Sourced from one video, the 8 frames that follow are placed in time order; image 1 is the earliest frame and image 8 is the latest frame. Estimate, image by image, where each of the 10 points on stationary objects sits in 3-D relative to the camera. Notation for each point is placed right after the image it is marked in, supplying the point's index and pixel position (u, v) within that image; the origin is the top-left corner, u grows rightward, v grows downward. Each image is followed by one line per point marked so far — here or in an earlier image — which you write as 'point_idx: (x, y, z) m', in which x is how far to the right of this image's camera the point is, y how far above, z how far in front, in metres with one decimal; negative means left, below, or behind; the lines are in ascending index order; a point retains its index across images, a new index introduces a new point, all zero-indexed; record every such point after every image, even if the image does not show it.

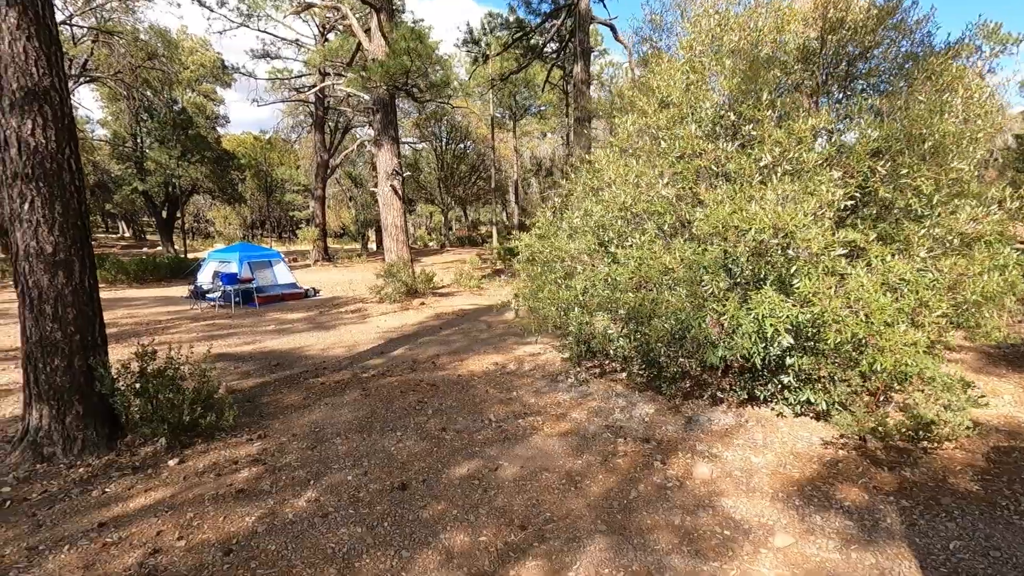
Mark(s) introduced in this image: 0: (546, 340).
0: (+0.5, -0.7, +7.3) m
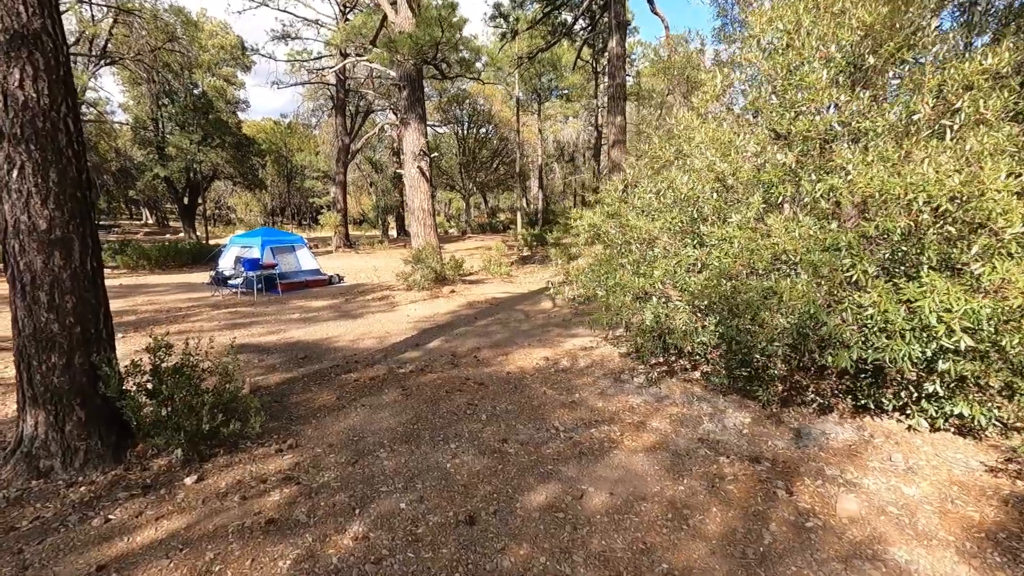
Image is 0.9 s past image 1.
0: (+1.1, -0.6, +6.7) m
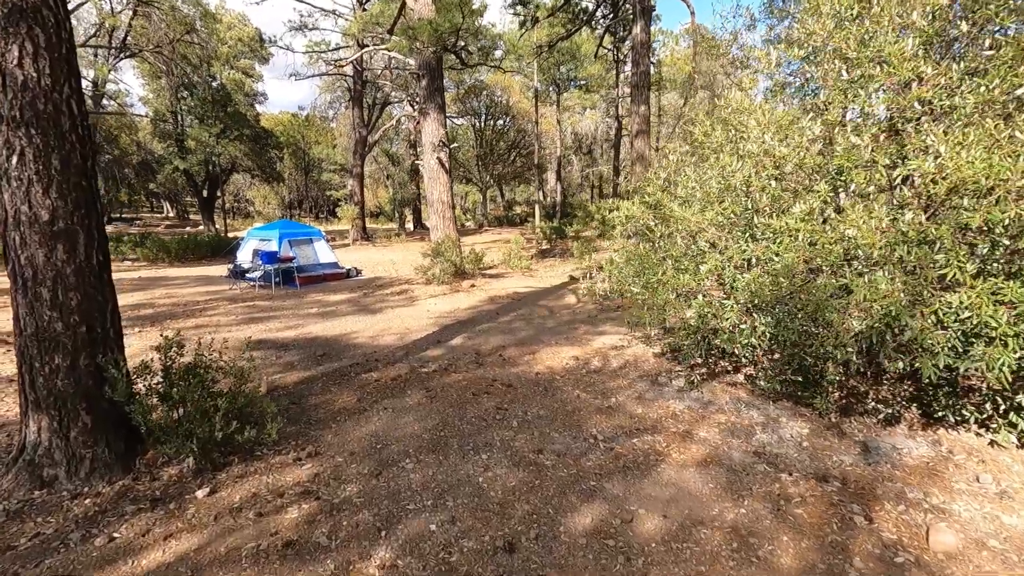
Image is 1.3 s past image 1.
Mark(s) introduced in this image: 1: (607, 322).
0: (+1.4, -0.5, +6.4) m
1: (+1.2, -0.4, +6.9) m
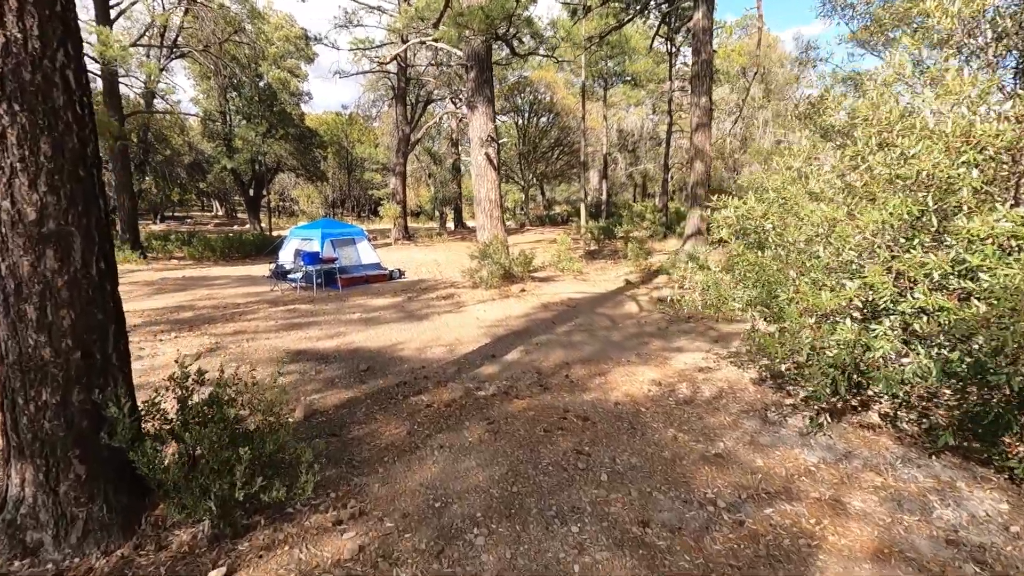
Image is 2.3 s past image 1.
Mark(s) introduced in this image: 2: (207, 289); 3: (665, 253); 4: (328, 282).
0: (+2.0, -0.6, +5.5) m
1: (+1.9, -0.6, +6.1) m
2: (-5.9, 0.0, +10.4) m
3: (+4.0, +0.9, +14.2) m
4: (-3.7, +0.1, +11.0) m
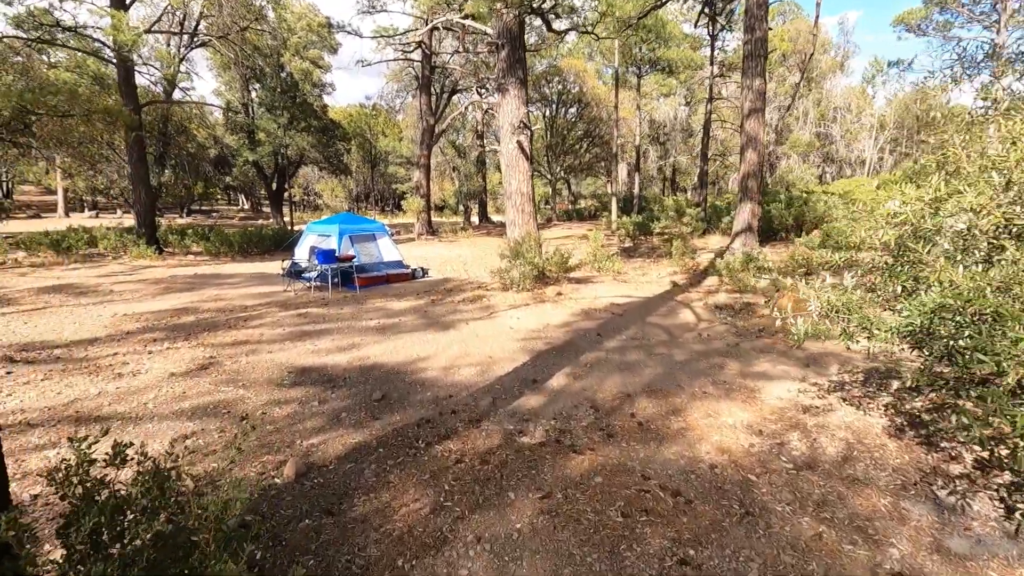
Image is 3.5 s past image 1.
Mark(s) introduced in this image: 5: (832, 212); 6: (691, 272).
0: (+2.4, -0.7, +4.5) m
1: (+2.3, -0.7, +5.0) m
2: (-5.3, 0.0, +9.6) m
3: (+4.8, +0.9, +13.0) m
4: (-3.1, +0.1, +10.1) m
5: (+7.6, +1.8, +12.8) m
6: (+3.7, +0.3, +11.2) m
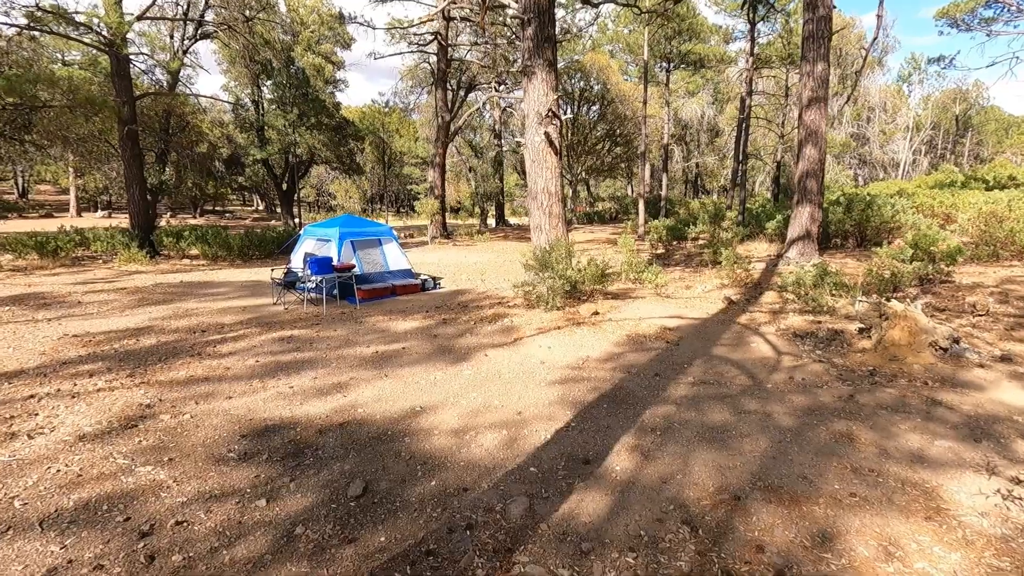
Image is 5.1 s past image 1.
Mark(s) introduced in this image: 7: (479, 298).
0: (+2.6, -1.0, +3.0) m
1: (+2.6, -0.9, +3.6) m
2: (-4.9, -0.2, +8.3) m
3: (+5.3, +0.6, +11.5) m
4: (-2.7, -0.1, +8.8) m
5: (+8.1, +1.5, +11.2) m
6: (+4.1, 0.0, +9.6) m
7: (-0.5, -0.2, +8.4) m
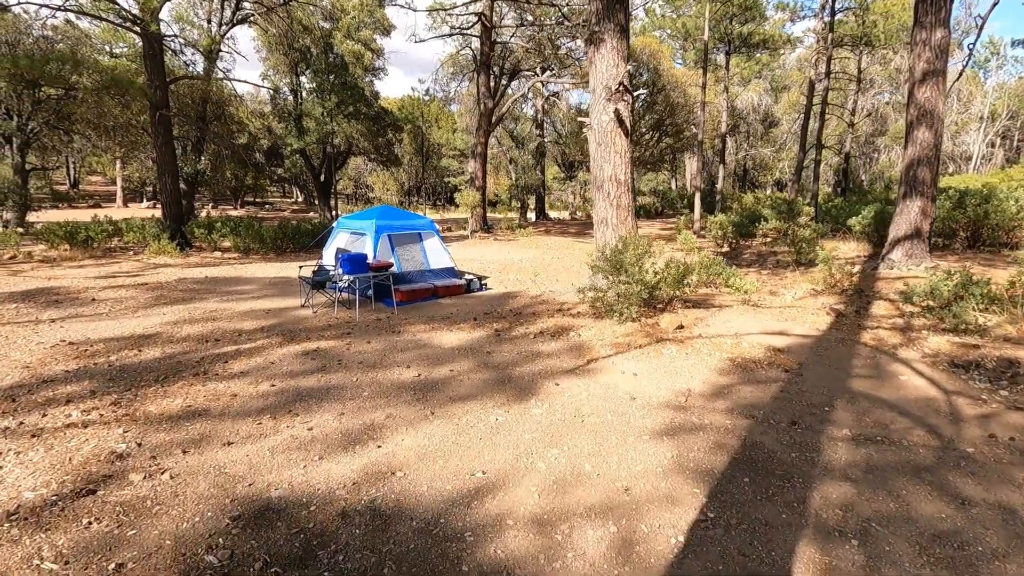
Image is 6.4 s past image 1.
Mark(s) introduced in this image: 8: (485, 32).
0: (+3.1, -1.1, +1.6) m
1: (+3.1, -1.1, +2.2) m
2: (-4.1, -0.2, +7.4) m
3: (+6.3, +0.4, +9.9) m
4: (-1.9, -0.1, +7.7) m
5: (+9.1, +1.3, +9.4) m
6: (+5.0, -0.1, +8.2) m
7: (+0.3, -0.2, +7.2) m
8: (-1.0, +8.9, +18.8) m
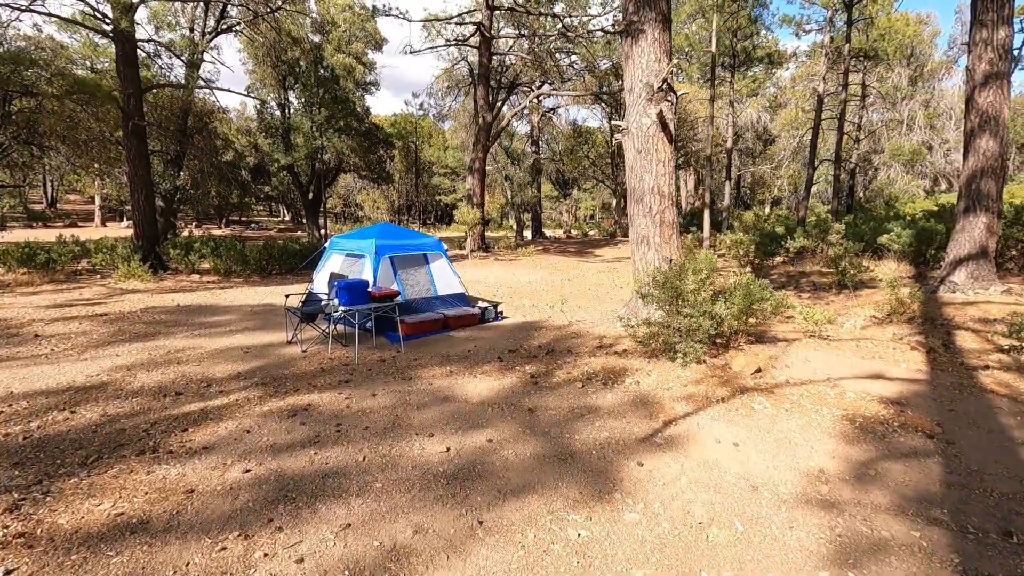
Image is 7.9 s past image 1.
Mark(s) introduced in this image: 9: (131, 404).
0: (+3.5, -1.3, +0.5) m
1: (+3.5, -1.2, +1.1) m
2: (-3.8, -0.6, +6.2) m
3: (+6.5, 0.0, +9.0) m
4: (-1.6, -0.5, +6.6) m
5: (+9.3, +0.9, +8.5) m
6: (+5.3, -0.5, +7.1) m
7: (+0.6, -0.6, +6.1) m
8: (-0.9, +8.1, +17.9) m
9: (-2.9, -0.9, +4.2) m
